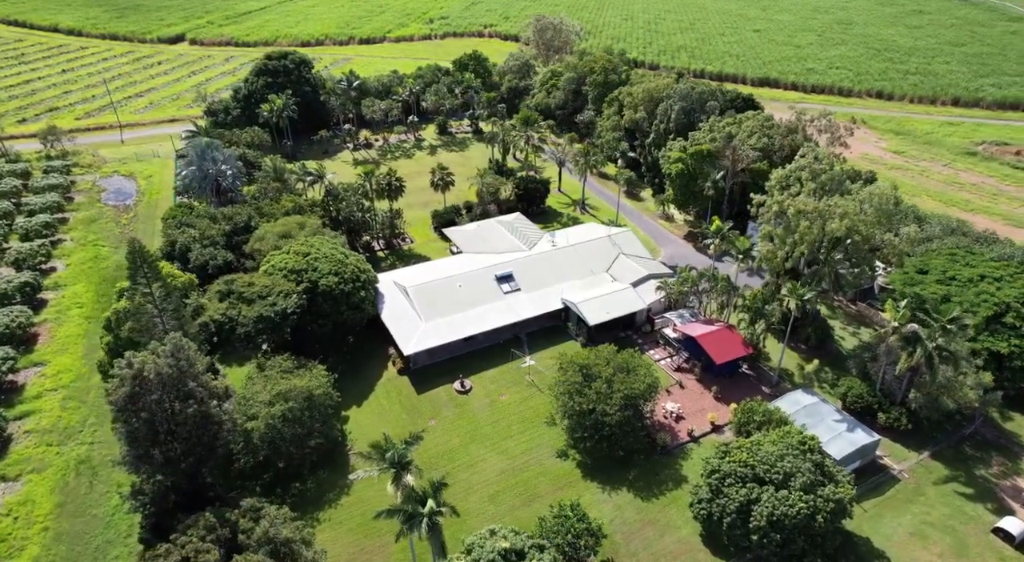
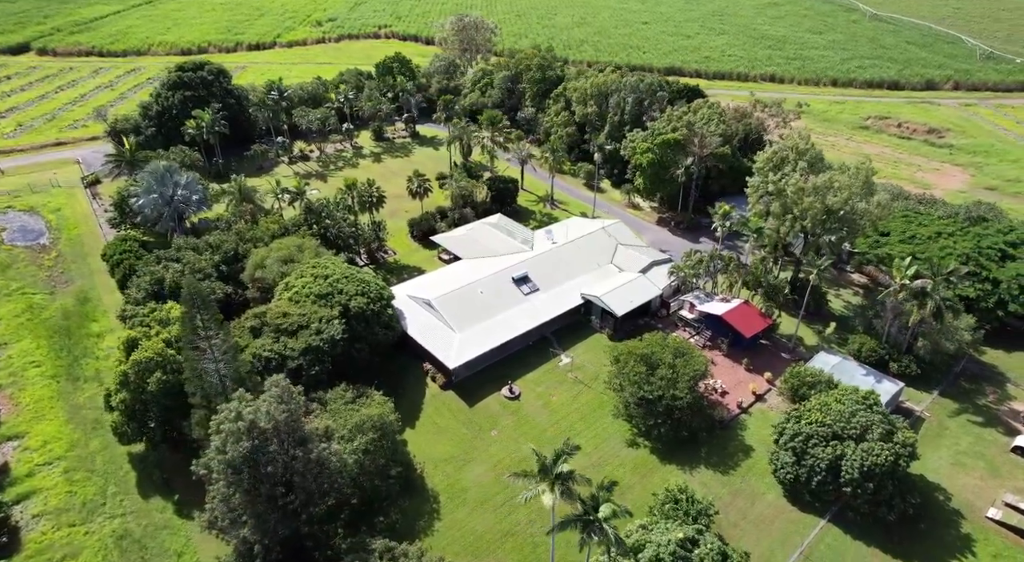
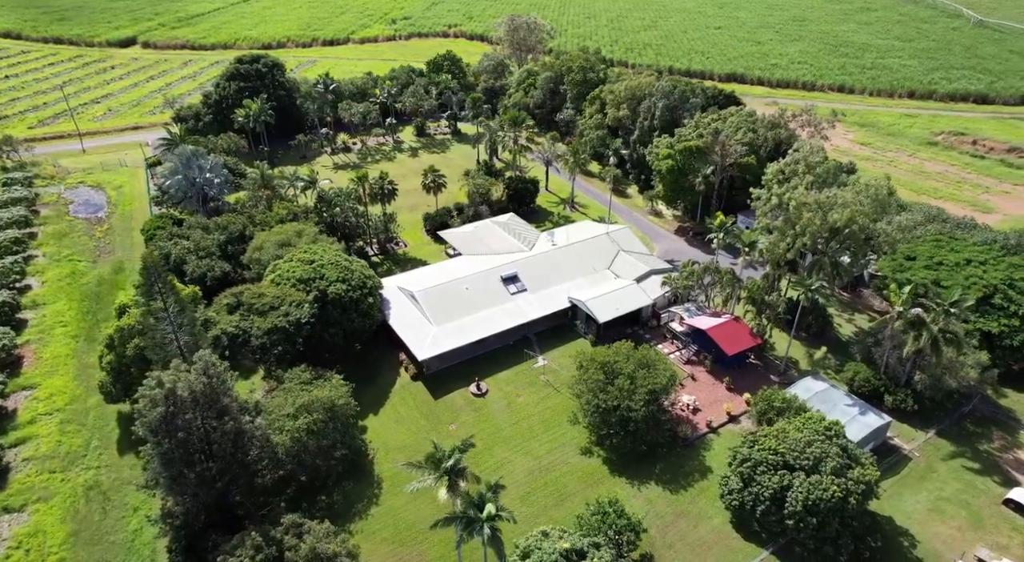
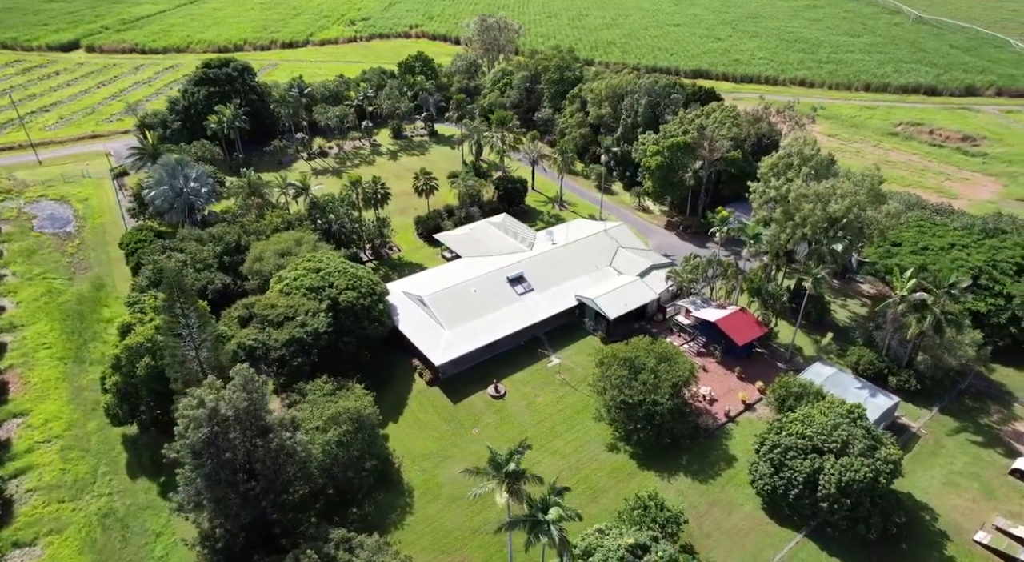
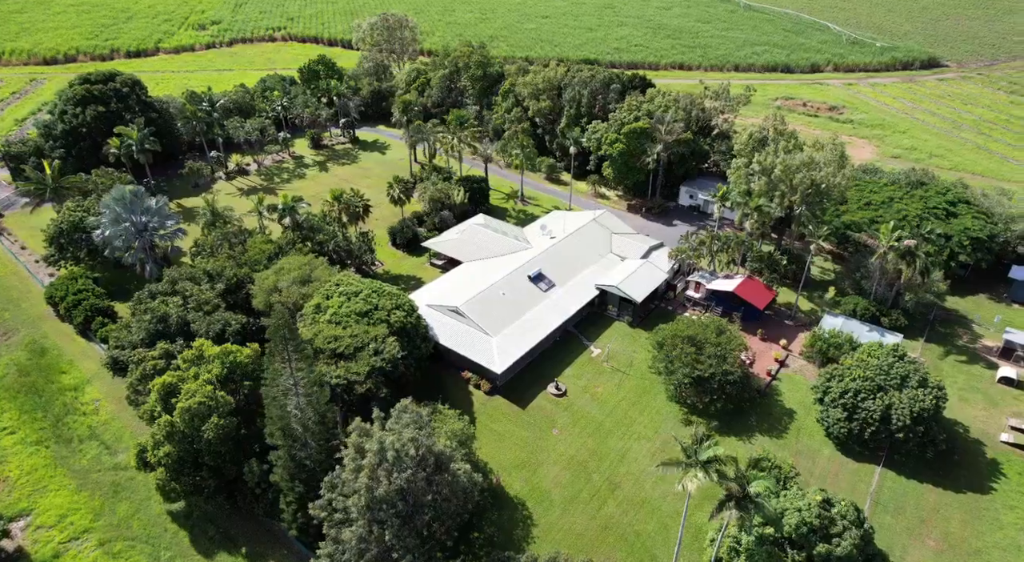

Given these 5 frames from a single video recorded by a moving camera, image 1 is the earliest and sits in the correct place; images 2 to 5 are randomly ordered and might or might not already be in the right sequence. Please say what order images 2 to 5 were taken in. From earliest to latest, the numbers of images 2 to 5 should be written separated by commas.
3, 4, 2, 5
